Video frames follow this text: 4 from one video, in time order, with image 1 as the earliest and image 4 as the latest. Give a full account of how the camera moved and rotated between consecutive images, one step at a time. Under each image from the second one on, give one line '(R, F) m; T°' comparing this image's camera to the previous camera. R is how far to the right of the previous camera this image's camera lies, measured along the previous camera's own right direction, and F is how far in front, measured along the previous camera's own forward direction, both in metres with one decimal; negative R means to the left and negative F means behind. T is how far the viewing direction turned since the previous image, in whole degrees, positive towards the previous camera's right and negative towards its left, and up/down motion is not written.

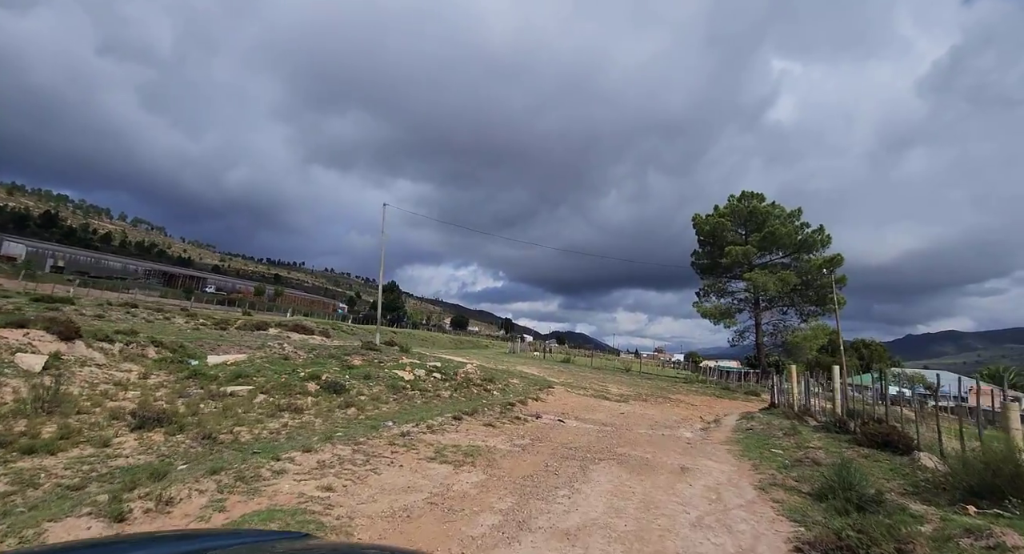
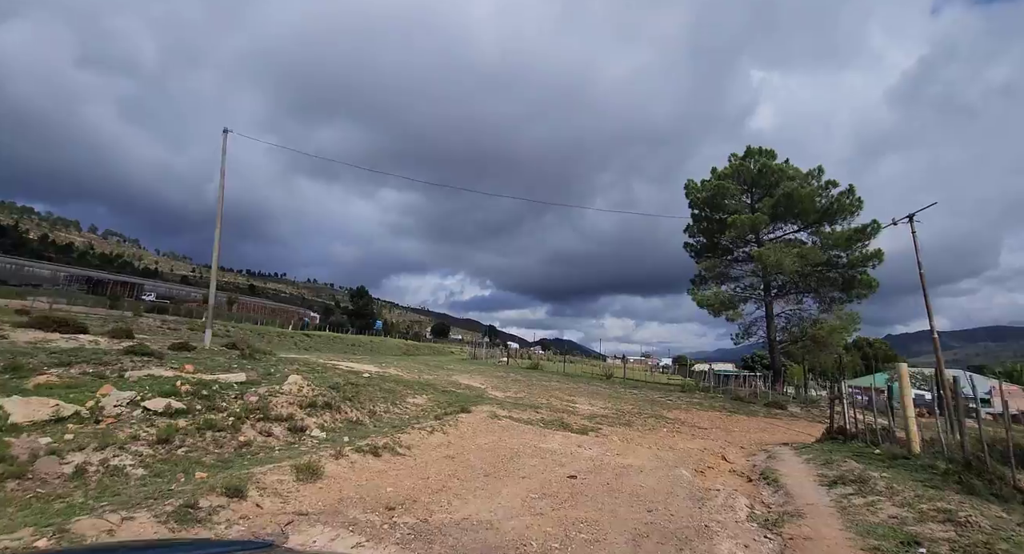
(+3.1, +9.8) m; +2°
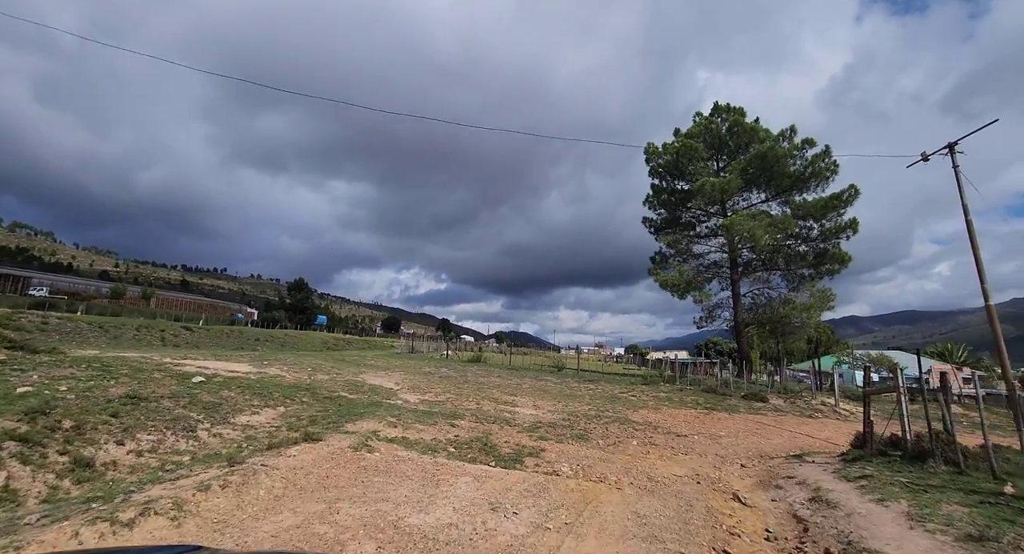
(+1.4, +5.5) m; +6°
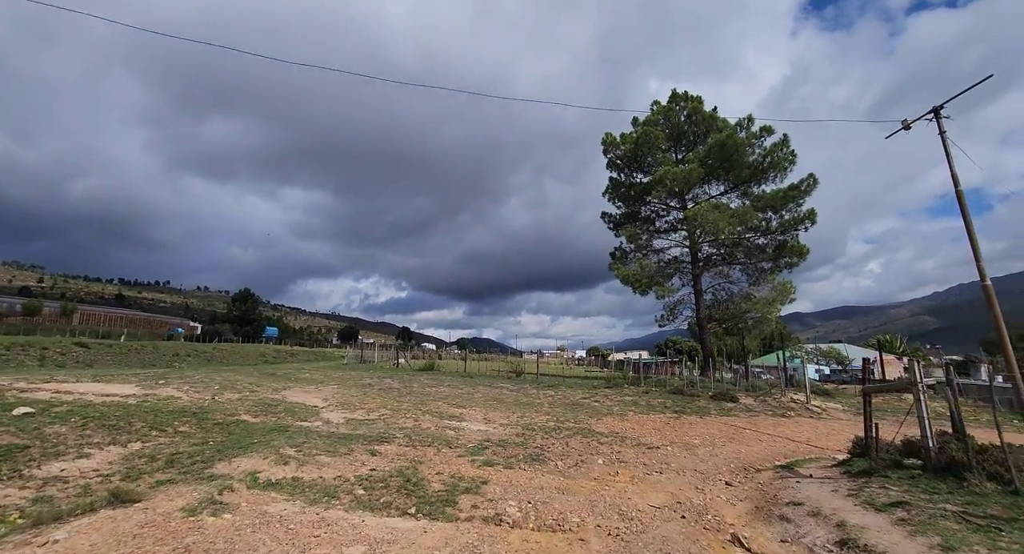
(+0.6, +2.3) m; +5°
